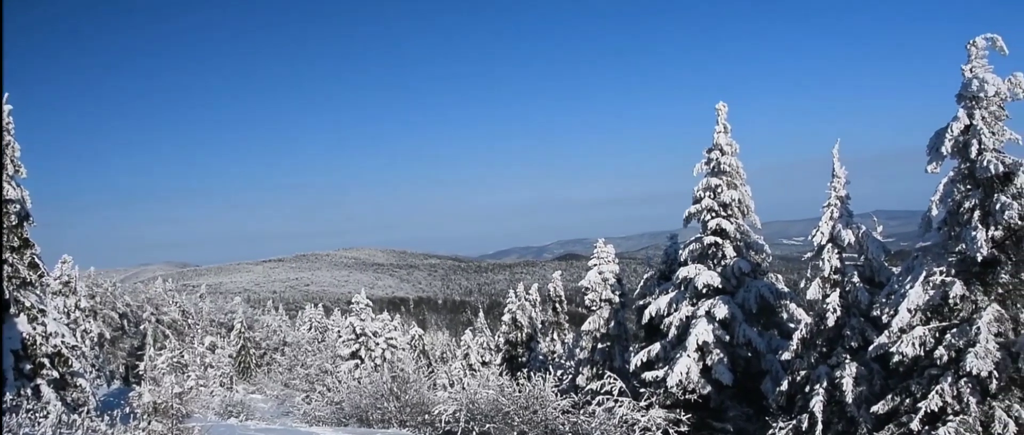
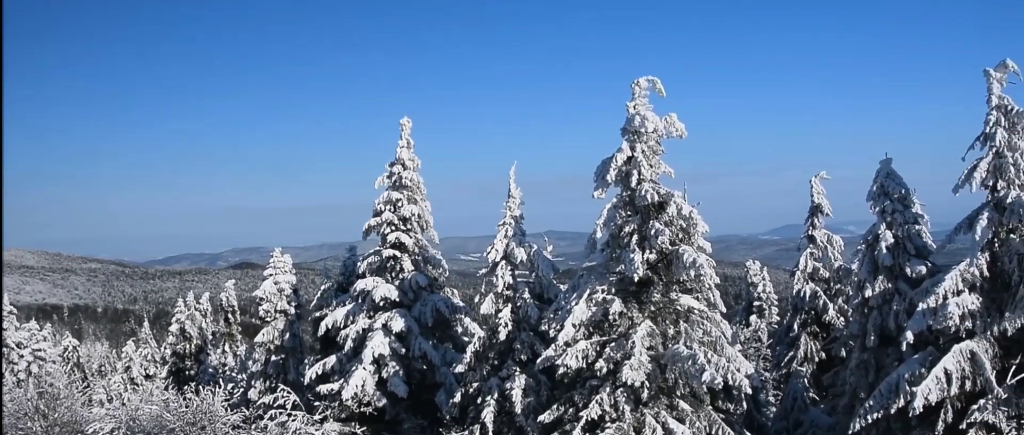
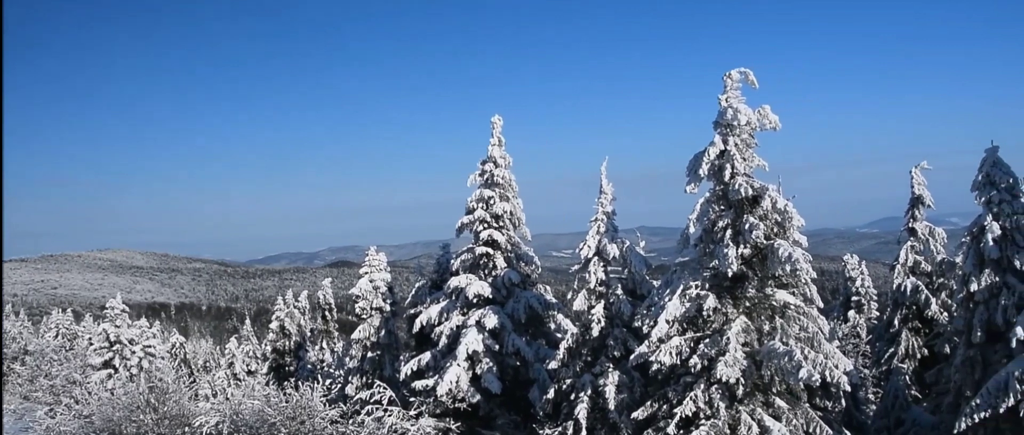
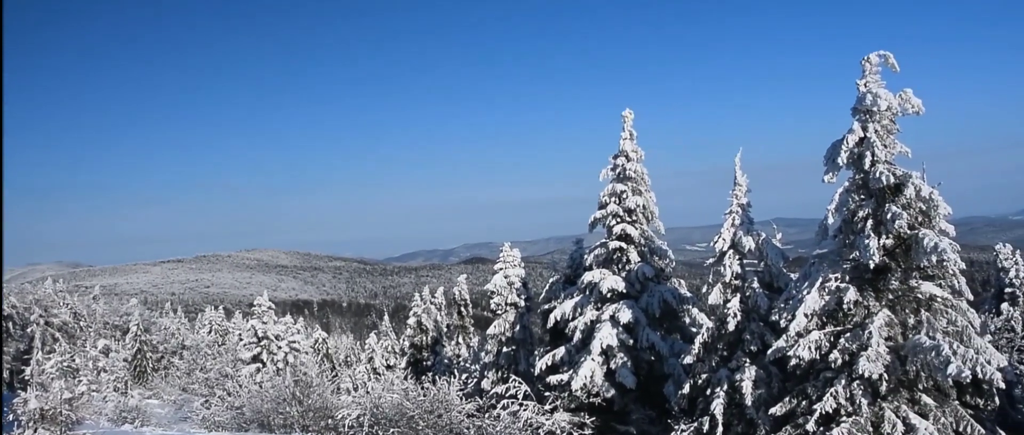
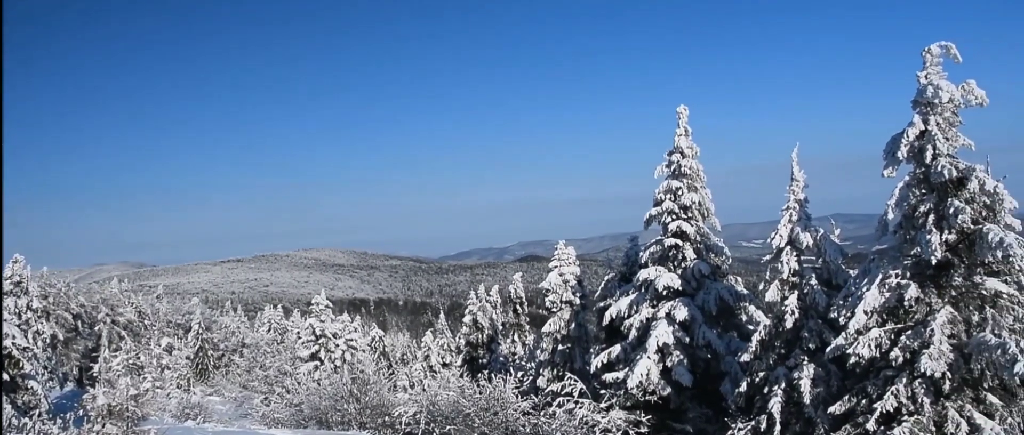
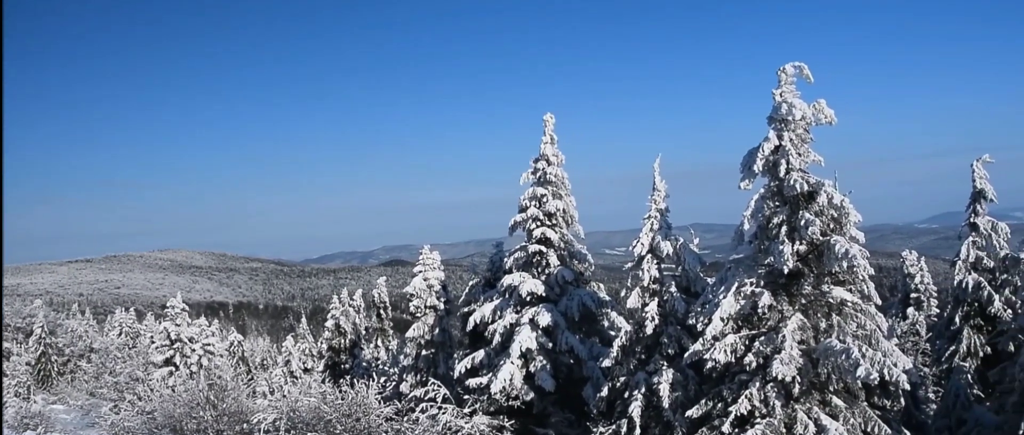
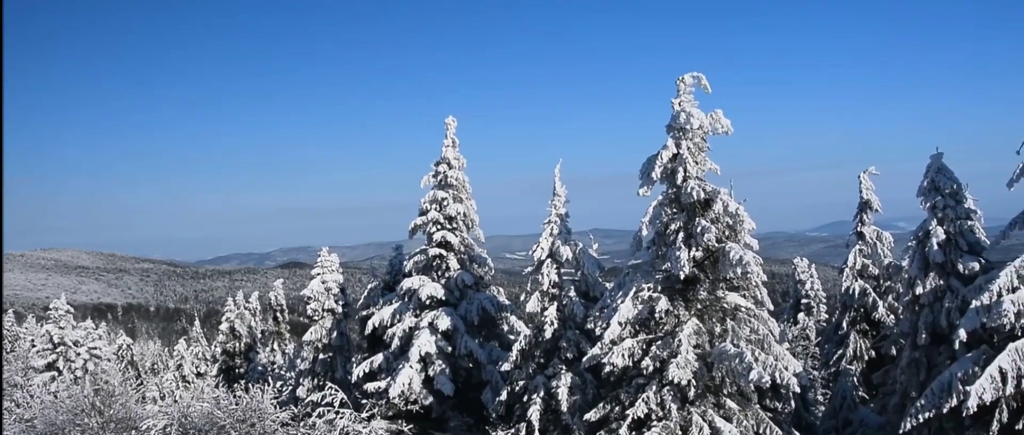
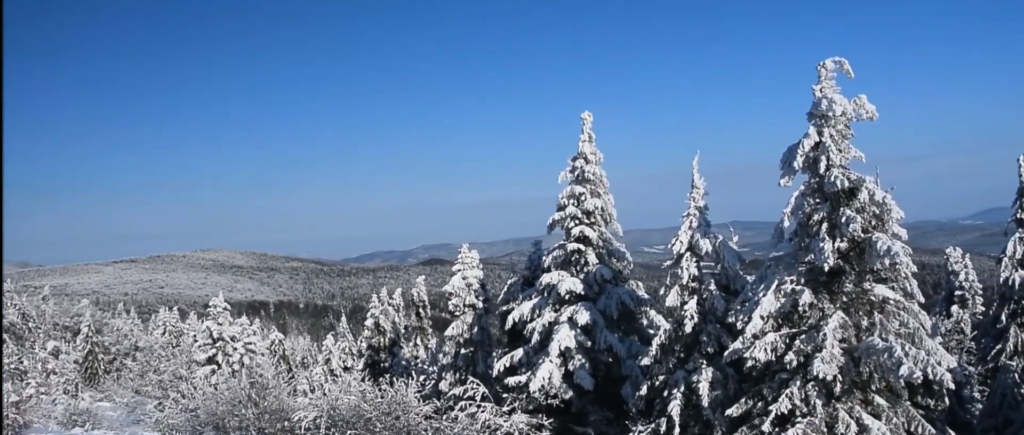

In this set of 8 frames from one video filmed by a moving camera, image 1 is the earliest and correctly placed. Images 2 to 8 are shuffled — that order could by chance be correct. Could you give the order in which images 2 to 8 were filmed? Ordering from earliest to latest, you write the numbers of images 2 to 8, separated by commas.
5, 4, 8, 6, 3, 7, 2
